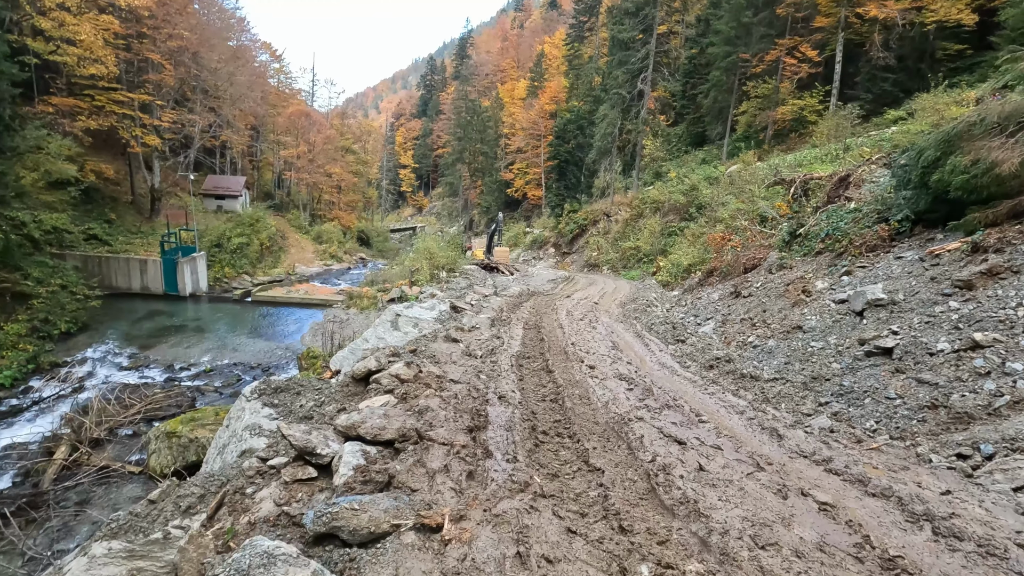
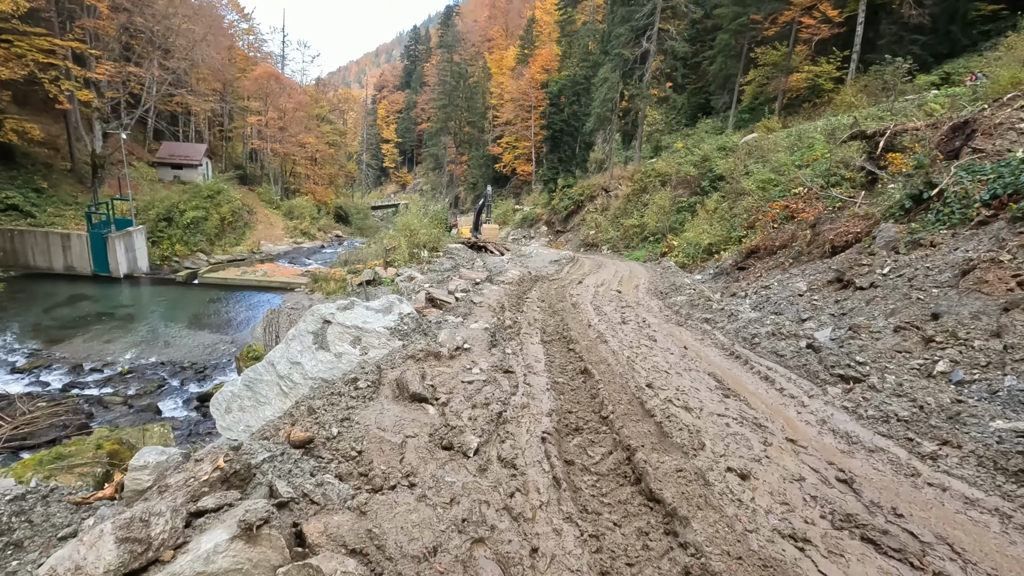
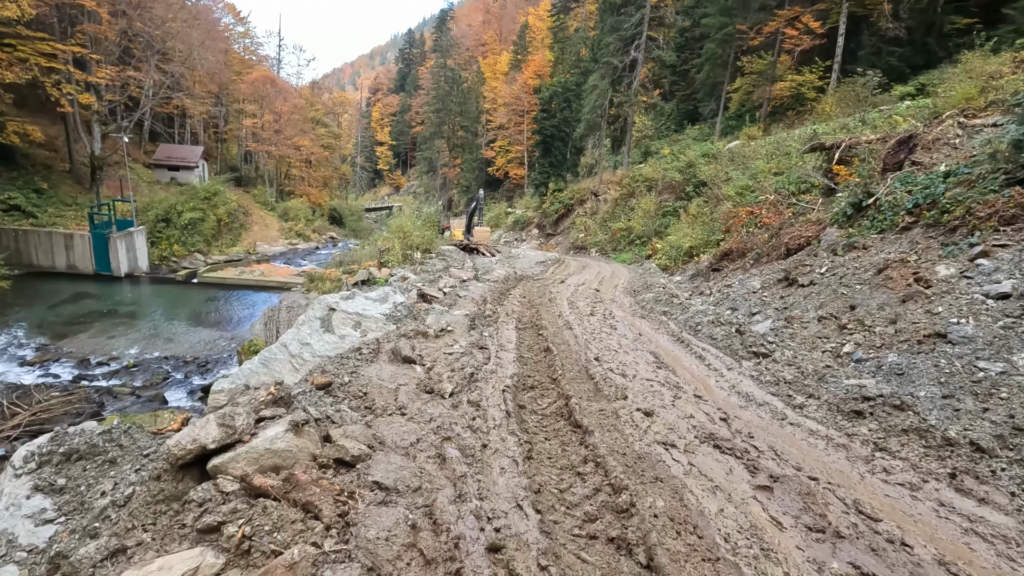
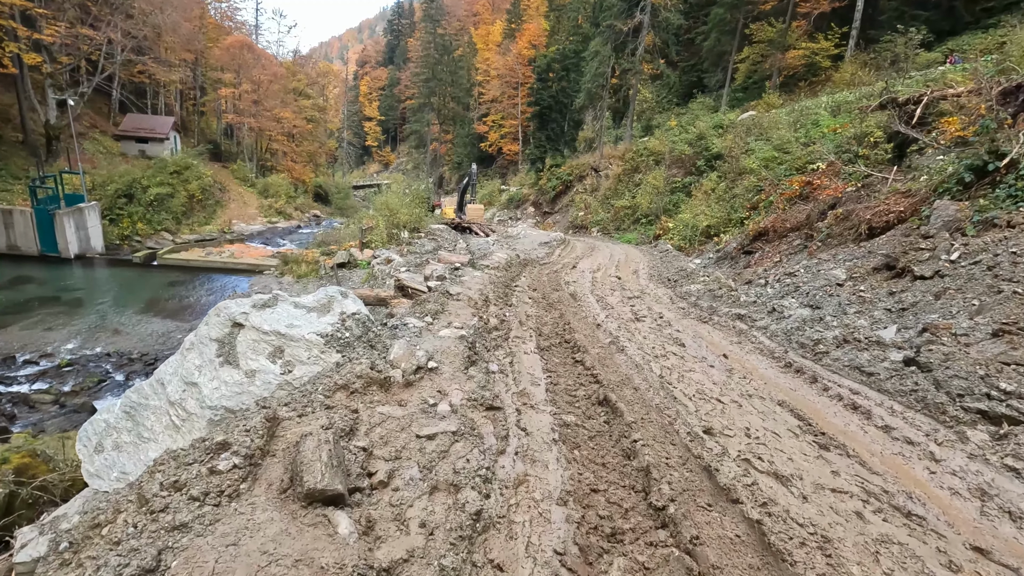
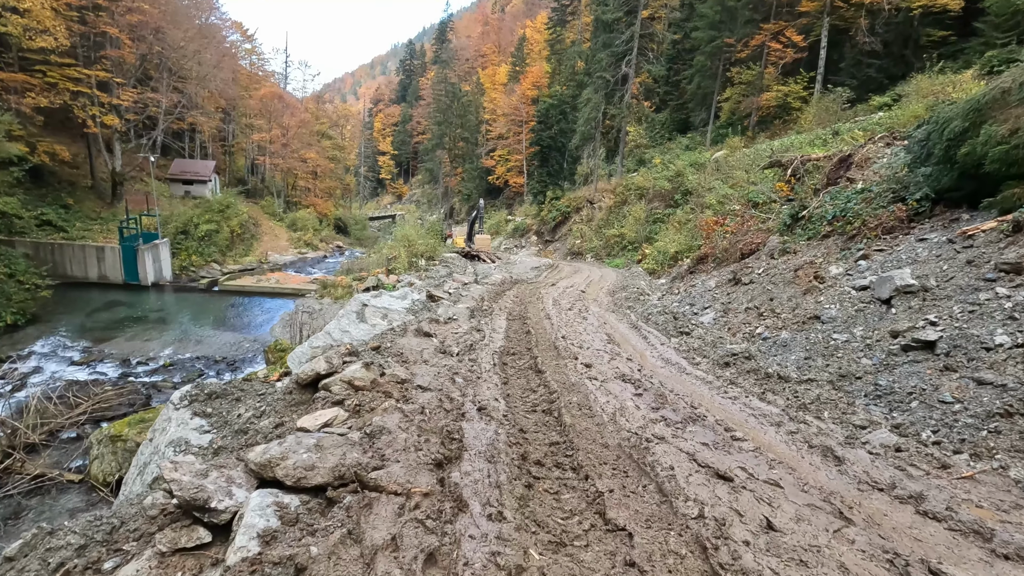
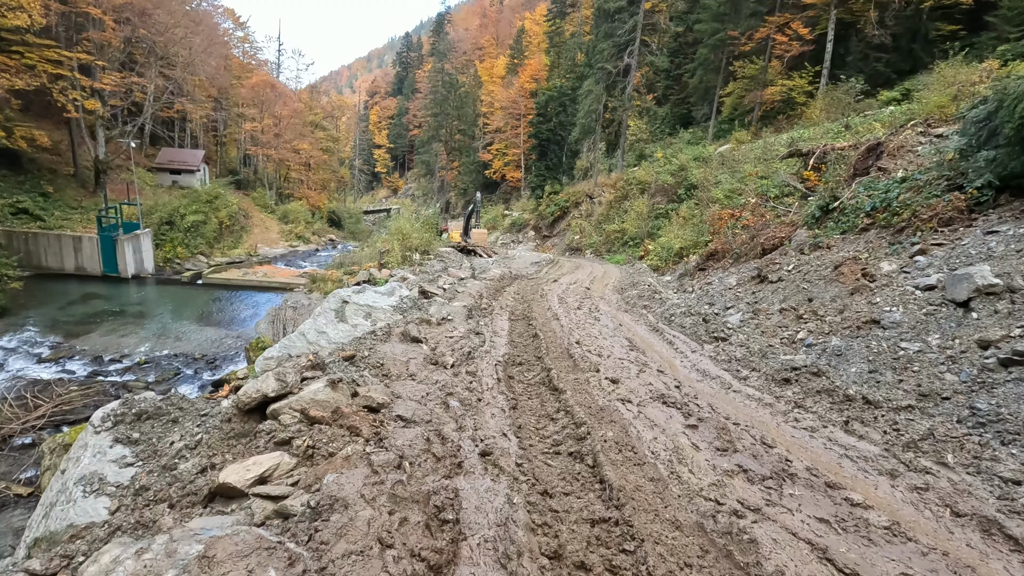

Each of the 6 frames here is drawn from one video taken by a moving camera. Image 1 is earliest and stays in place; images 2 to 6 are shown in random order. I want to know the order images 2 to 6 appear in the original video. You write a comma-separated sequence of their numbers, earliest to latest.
5, 6, 3, 2, 4
